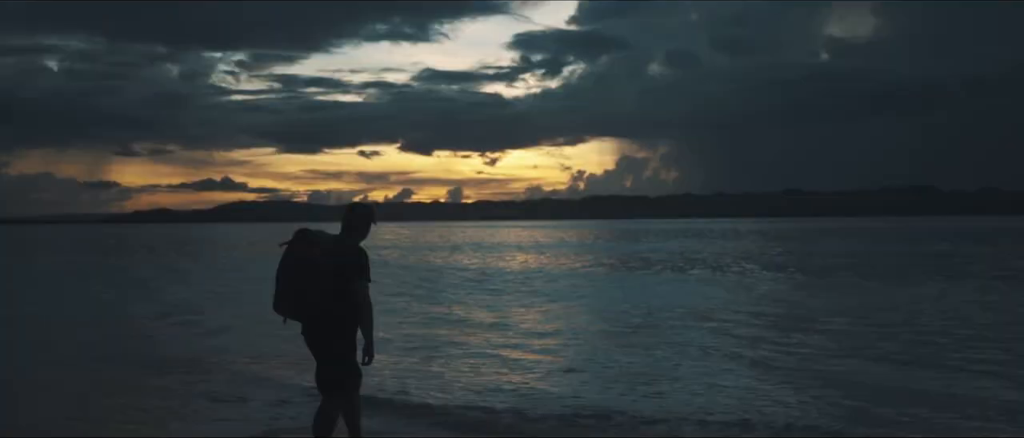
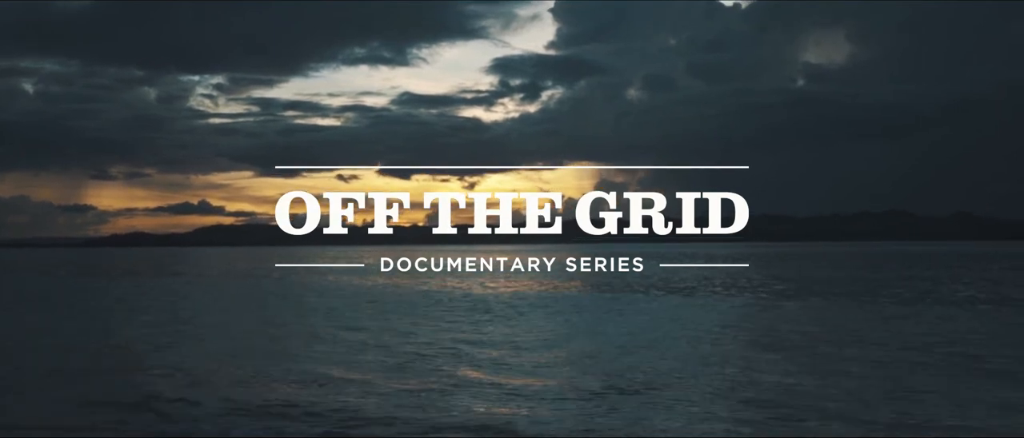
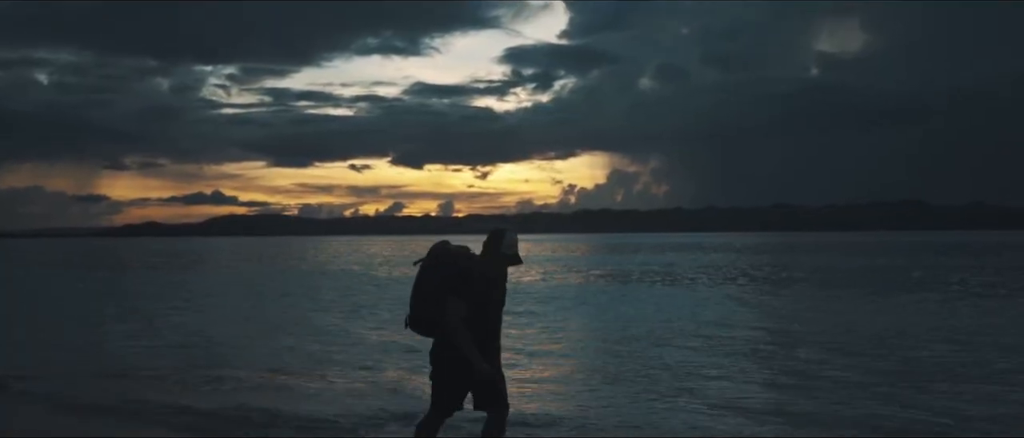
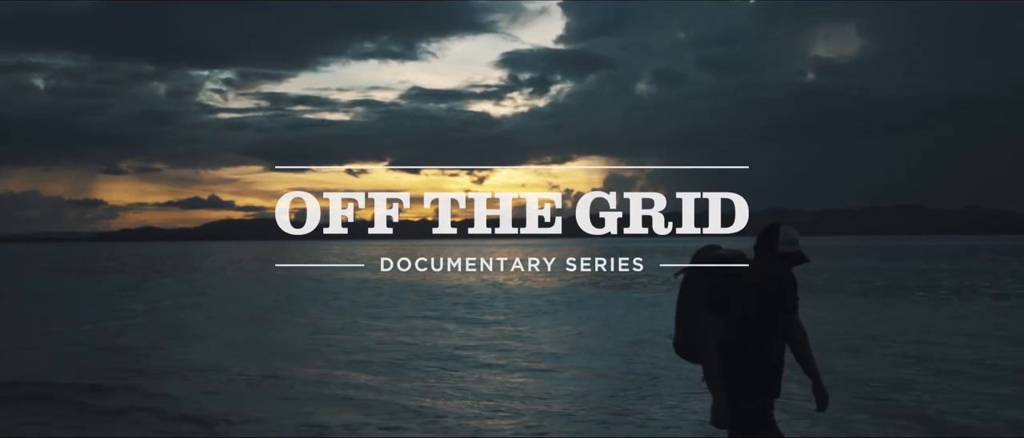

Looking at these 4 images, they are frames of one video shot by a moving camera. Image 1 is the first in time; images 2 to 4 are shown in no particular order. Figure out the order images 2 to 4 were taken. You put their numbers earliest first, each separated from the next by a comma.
3, 4, 2
